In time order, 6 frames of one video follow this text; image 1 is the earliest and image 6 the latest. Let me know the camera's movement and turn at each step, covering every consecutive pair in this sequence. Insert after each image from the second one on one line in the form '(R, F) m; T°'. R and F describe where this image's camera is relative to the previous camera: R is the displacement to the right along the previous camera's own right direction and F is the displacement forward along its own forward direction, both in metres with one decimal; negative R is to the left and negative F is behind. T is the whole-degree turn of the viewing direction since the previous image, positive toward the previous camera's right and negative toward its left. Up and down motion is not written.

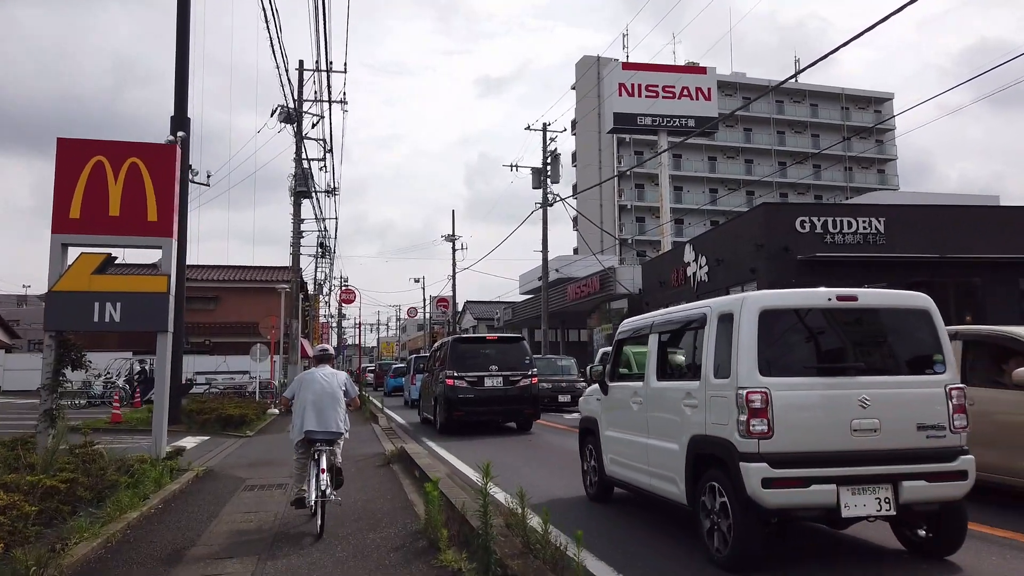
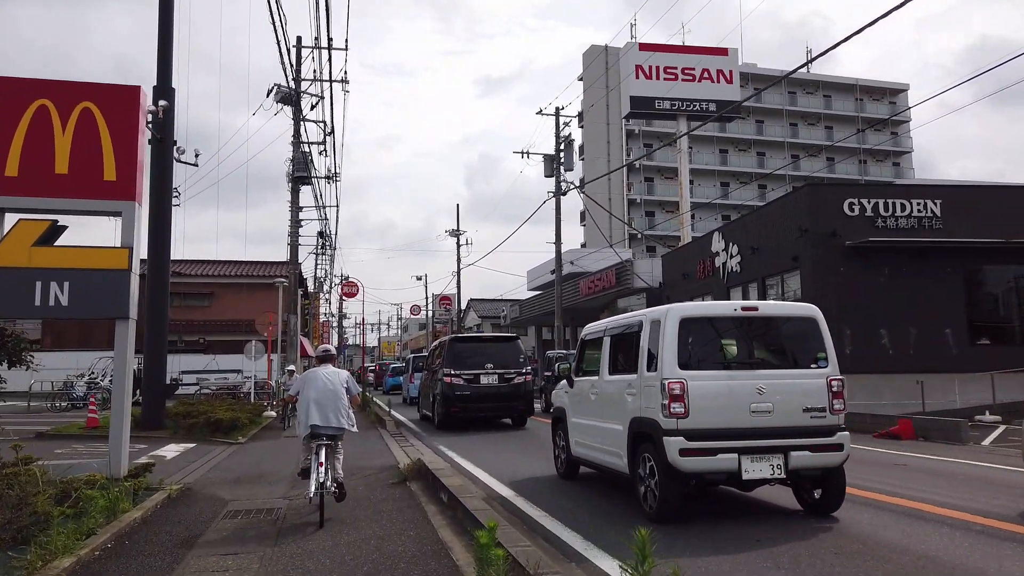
(-0.5, +1.8) m; 0°
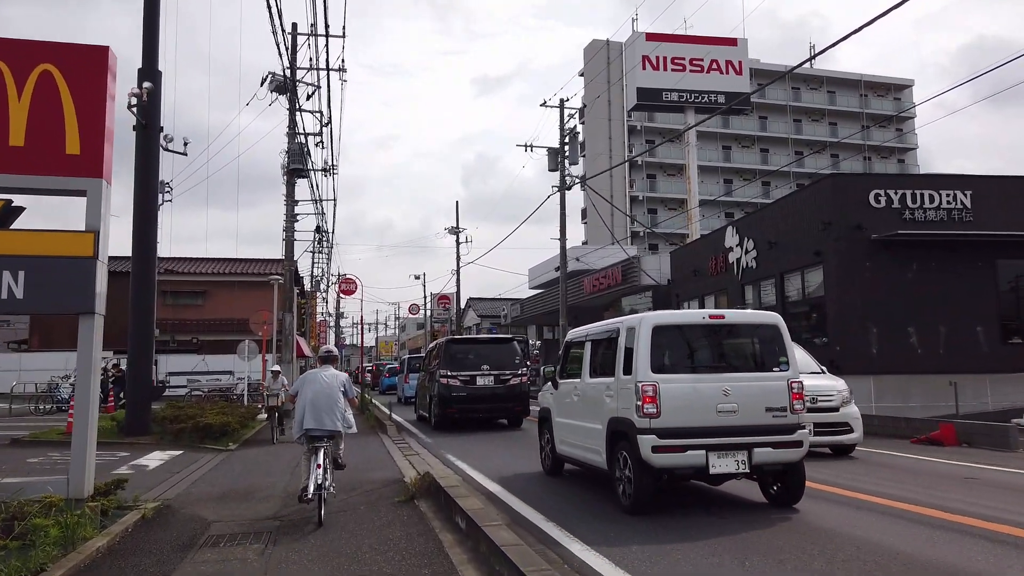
(-0.2, +1.0) m; 0°
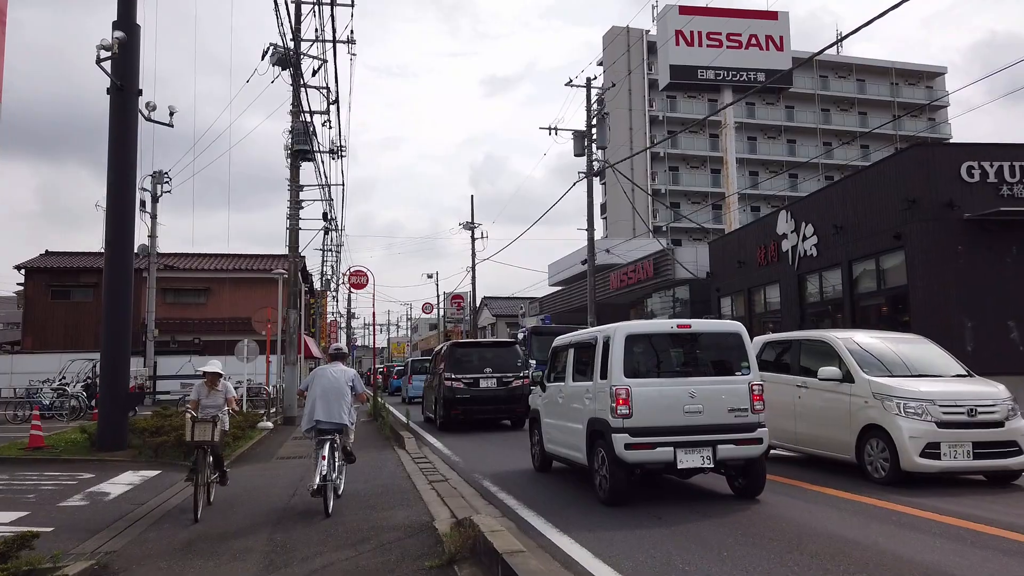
(-0.5, +2.2) m; -1°
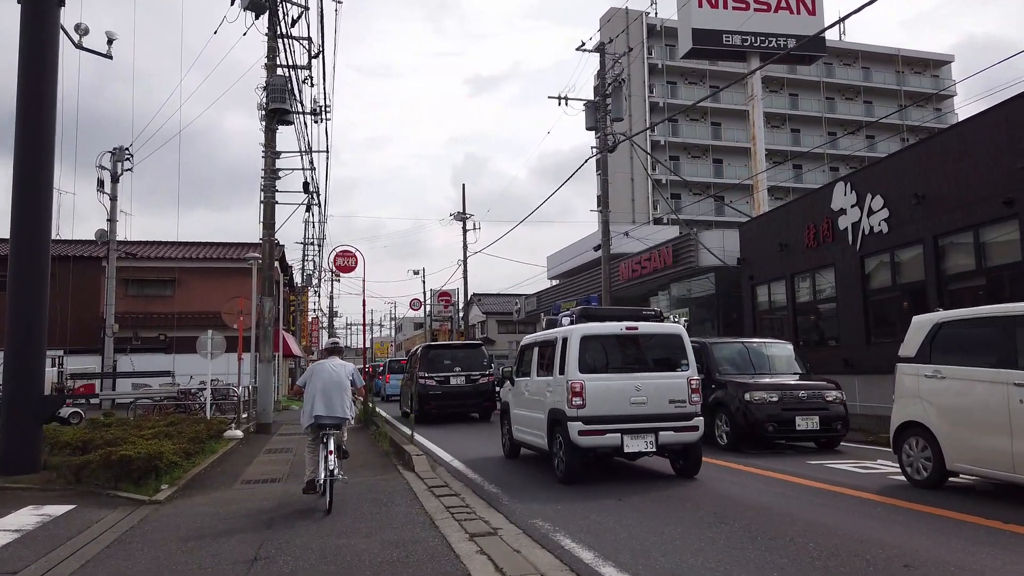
(-0.7, +2.9) m; +1°
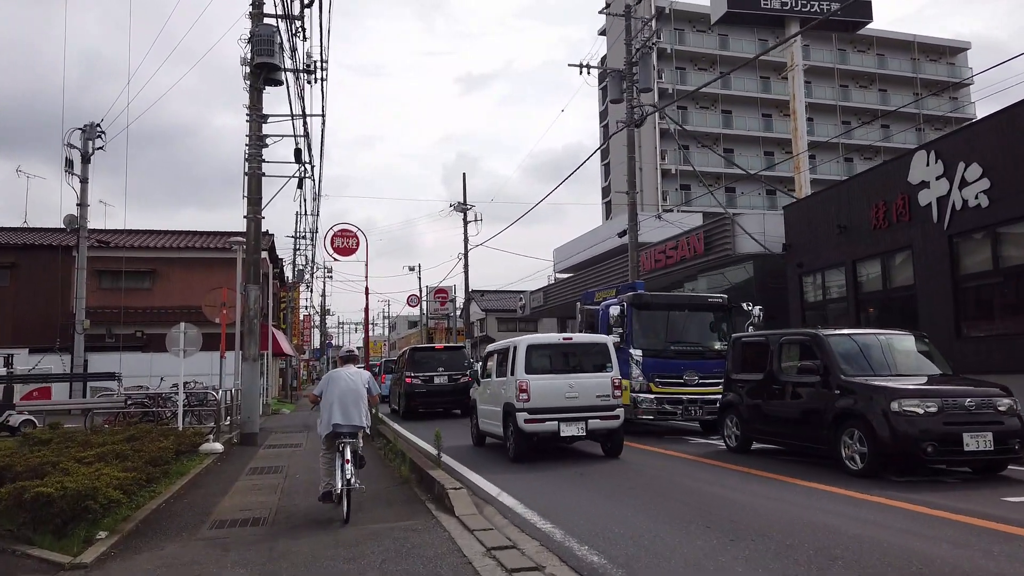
(-0.7, +2.5) m; +1°
